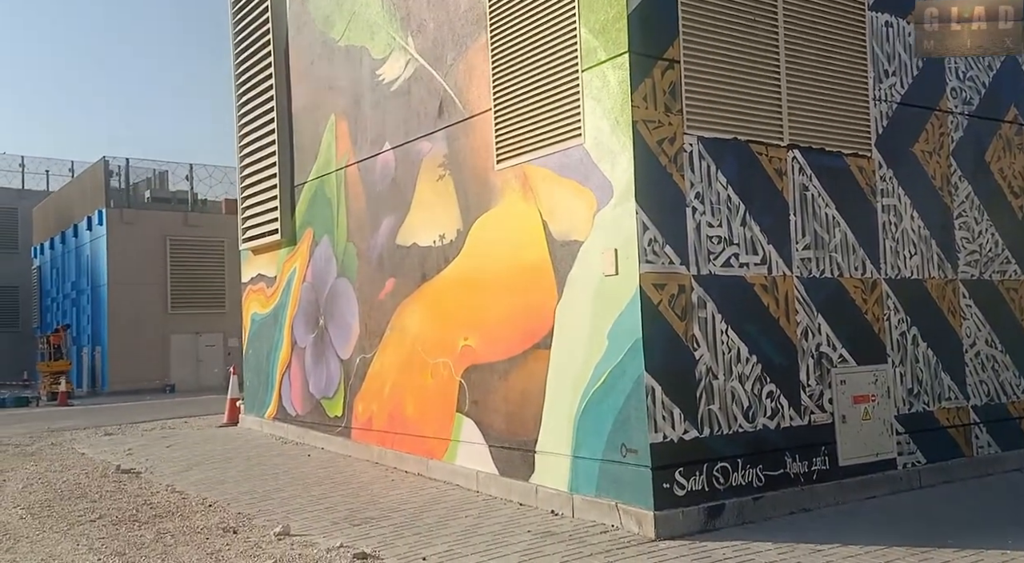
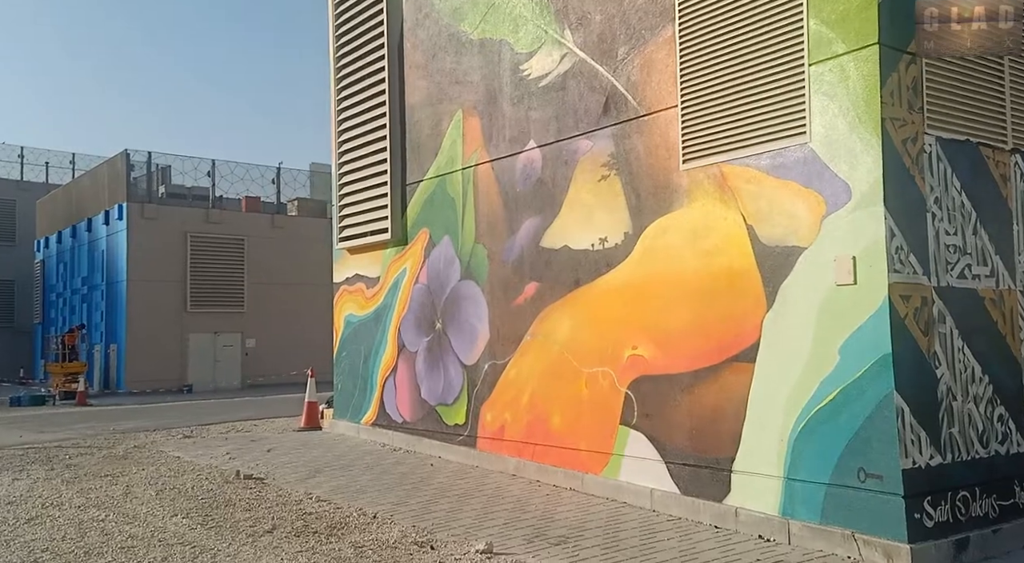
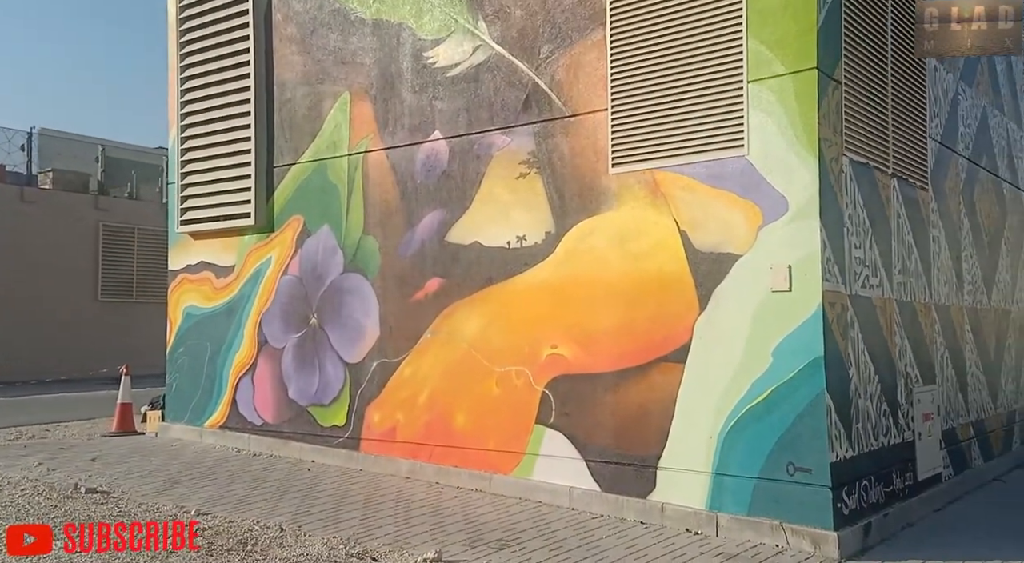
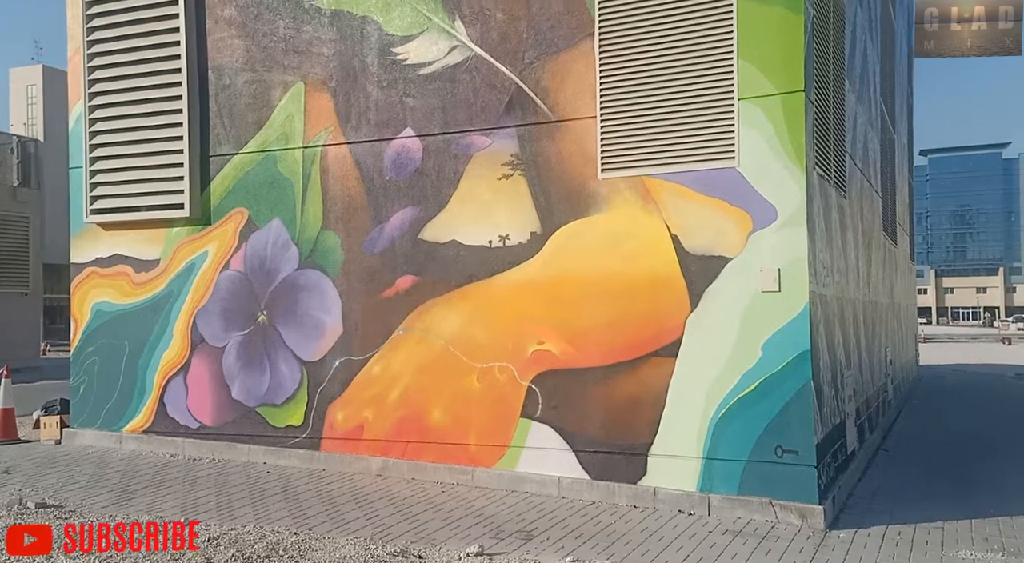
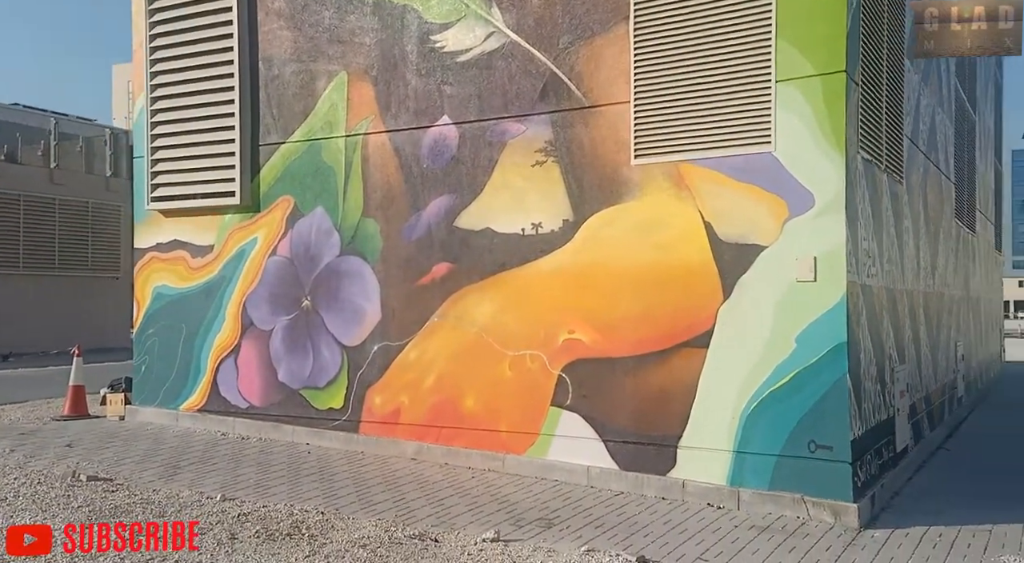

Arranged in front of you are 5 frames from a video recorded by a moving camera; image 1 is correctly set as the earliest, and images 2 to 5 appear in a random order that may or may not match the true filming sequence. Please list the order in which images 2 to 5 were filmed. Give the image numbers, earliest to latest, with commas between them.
2, 3, 5, 4
